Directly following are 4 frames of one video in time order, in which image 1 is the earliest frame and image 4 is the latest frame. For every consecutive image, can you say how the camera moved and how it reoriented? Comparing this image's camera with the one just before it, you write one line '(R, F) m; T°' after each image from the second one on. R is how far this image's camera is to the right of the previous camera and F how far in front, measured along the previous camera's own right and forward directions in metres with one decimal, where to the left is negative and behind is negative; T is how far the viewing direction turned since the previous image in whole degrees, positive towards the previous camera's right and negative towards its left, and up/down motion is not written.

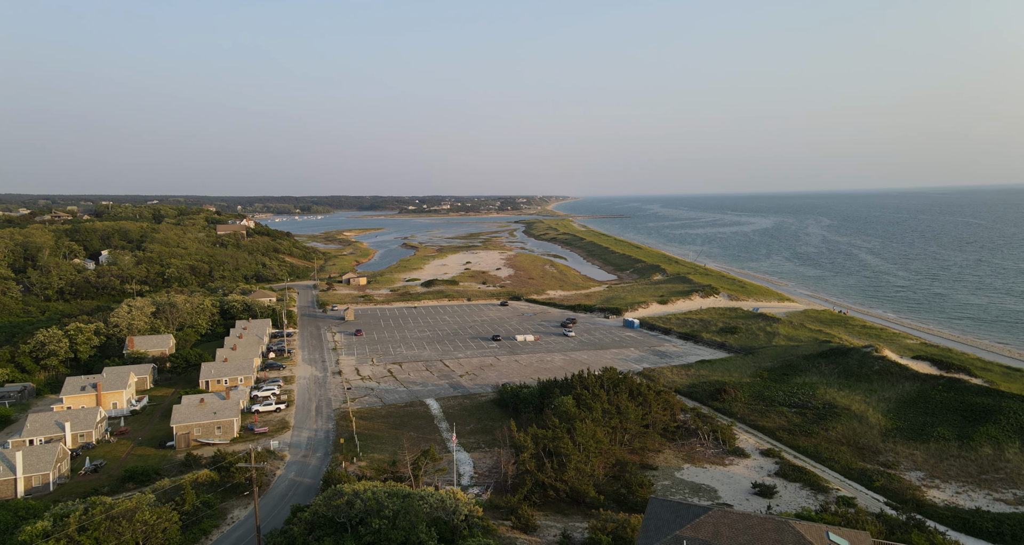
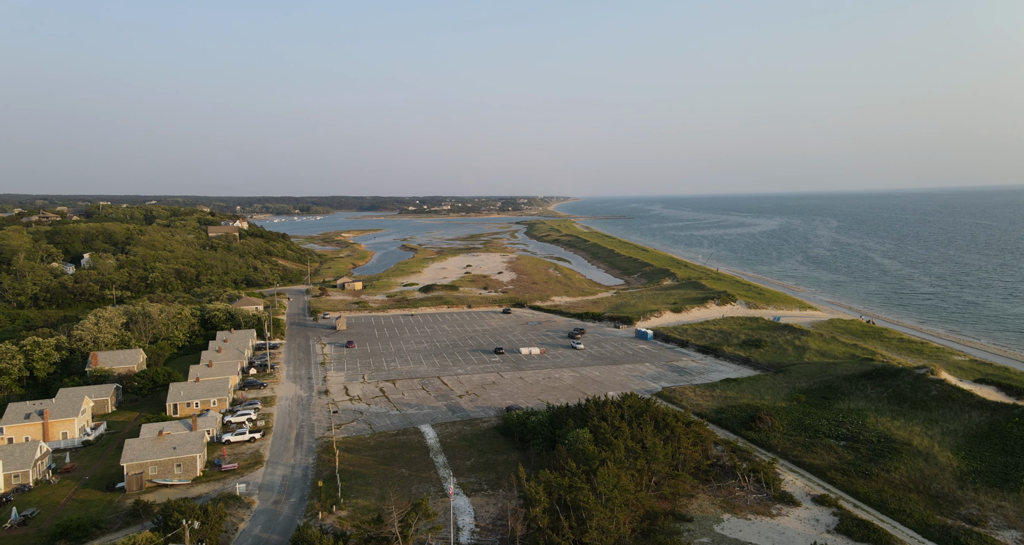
(-0.3, +4.5) m; 0°
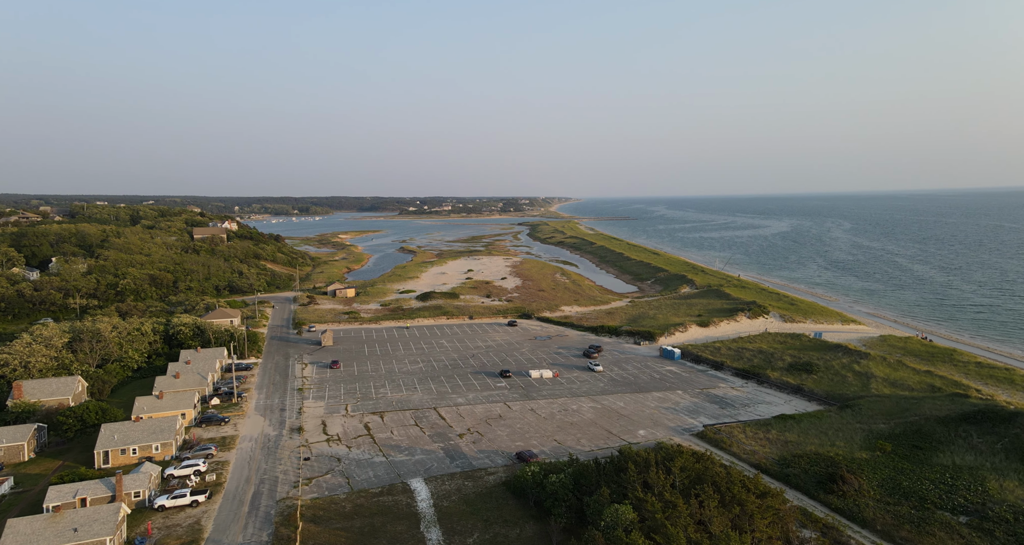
(-0.5, +7.1) m; 0°
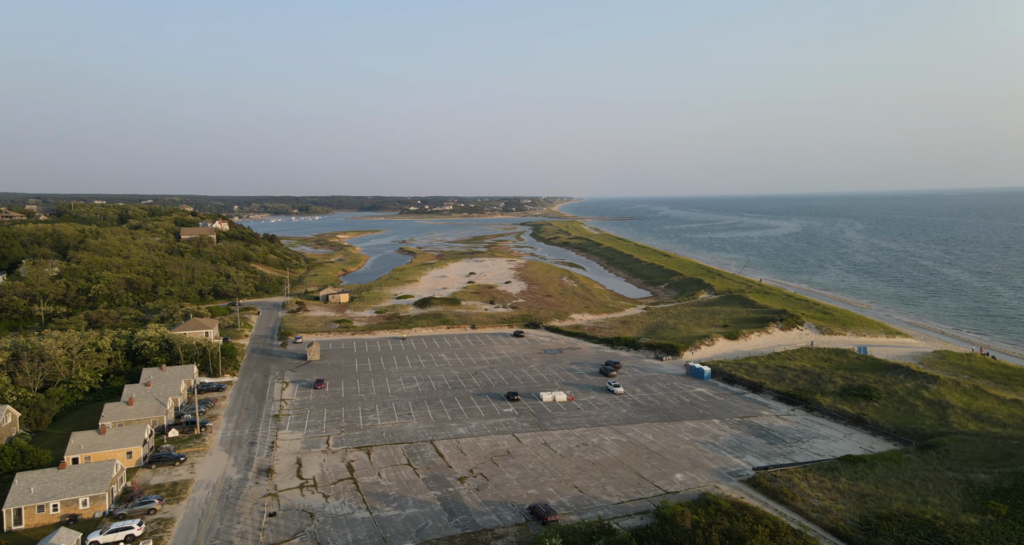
(-0.5, +5.9) m; 0°
